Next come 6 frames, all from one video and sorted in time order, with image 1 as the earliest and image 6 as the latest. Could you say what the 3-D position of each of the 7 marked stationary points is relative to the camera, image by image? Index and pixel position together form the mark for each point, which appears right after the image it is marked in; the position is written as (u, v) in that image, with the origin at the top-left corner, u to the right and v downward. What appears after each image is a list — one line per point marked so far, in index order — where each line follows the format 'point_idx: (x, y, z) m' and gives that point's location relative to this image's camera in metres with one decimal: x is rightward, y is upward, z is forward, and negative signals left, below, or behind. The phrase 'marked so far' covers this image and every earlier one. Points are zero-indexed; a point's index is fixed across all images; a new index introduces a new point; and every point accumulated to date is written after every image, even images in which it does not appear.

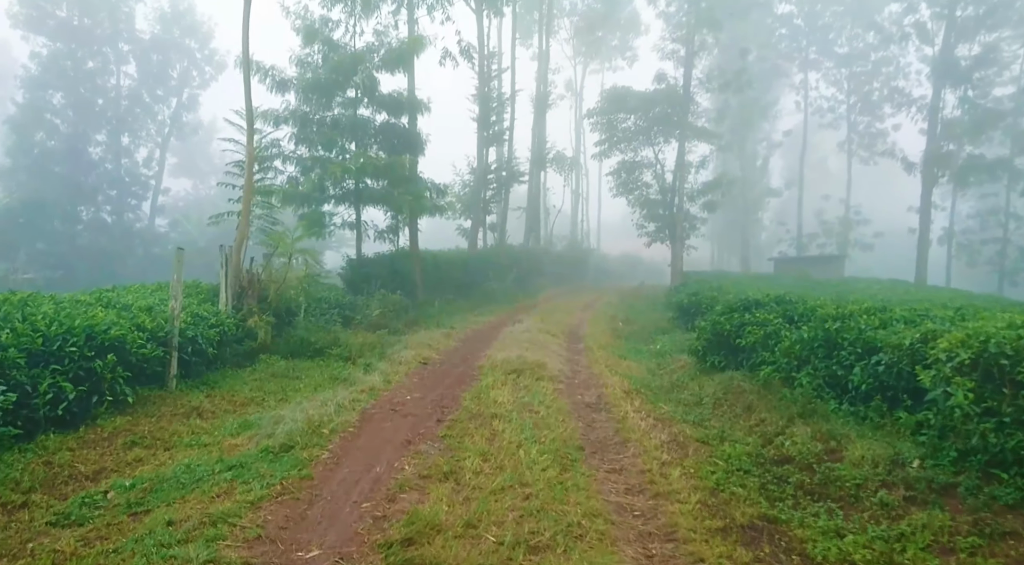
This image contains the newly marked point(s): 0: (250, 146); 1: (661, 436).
0: (-4.9, +2.5, +12.7) m
1: (+1.5, -1.6, +6.9) m
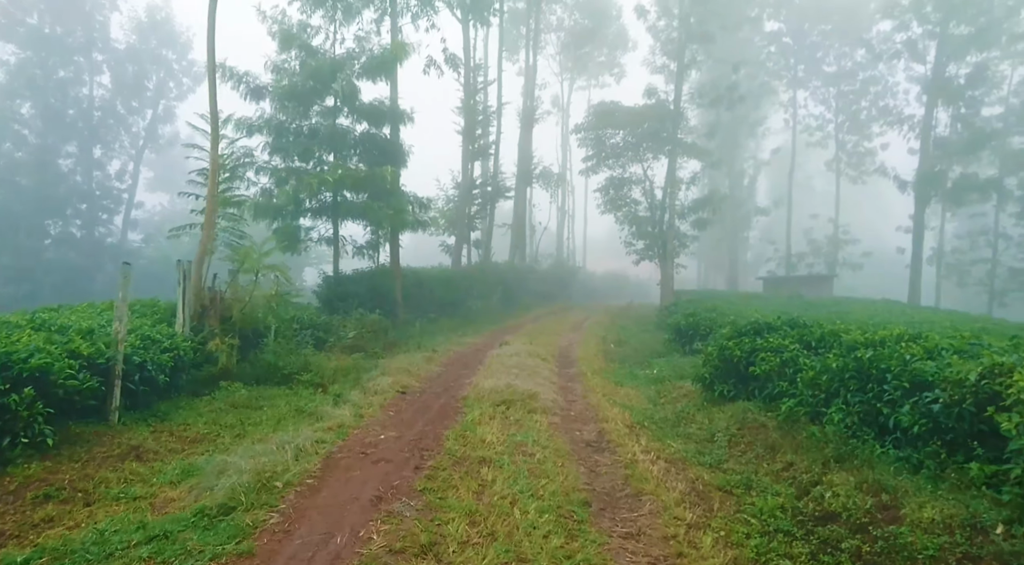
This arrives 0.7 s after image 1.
0: (-5.1, +2.2, +11.7) m
1: (+1.4, -1.8, +5.9) m
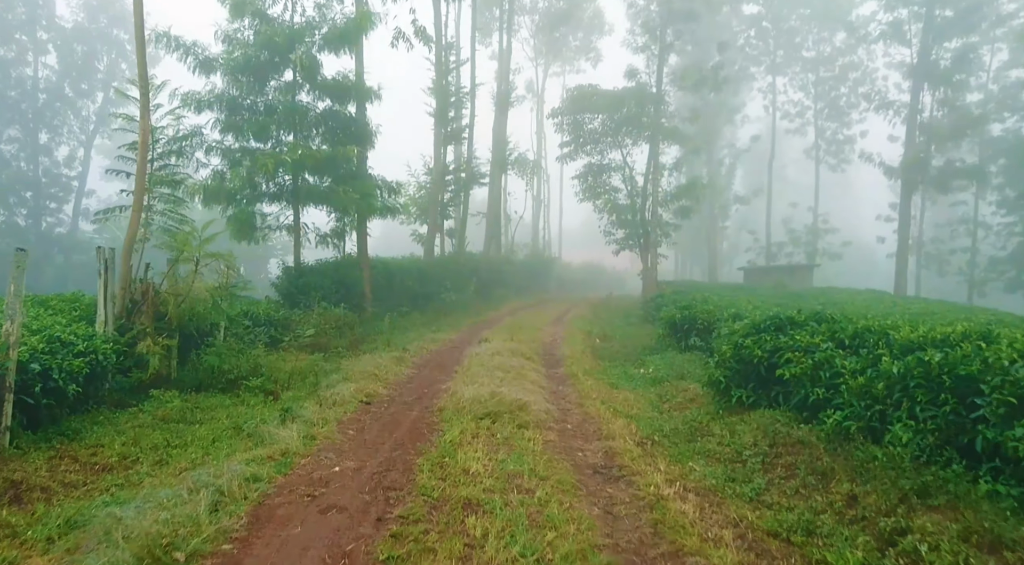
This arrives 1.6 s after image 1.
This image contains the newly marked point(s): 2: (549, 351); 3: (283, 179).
0: (-5.4, +2.4, +10.0) m
1: (+1.4, -1.7, +4.6) m
2: (+0.8, -1.4, +13.7) m
3: (-5.5, +2.5, +16.5) m
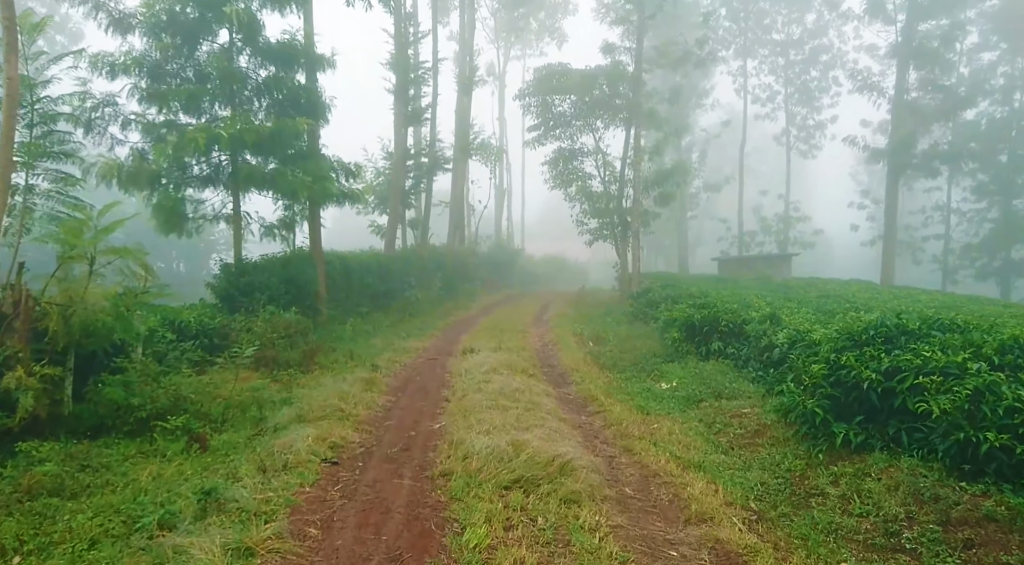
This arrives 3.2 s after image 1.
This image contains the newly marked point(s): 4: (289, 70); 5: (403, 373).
0: (-5.3, +2.3, +7.3) m
1: (+1.9, -1.7, +2.4) m
2: (+0.6, -1.3, +11.4) m
3: (-5.9, +2.5, +13.8) m
4: (-4.8, +4.6, +14.7) m
5: (-1.5, -1.3, +9.9) m
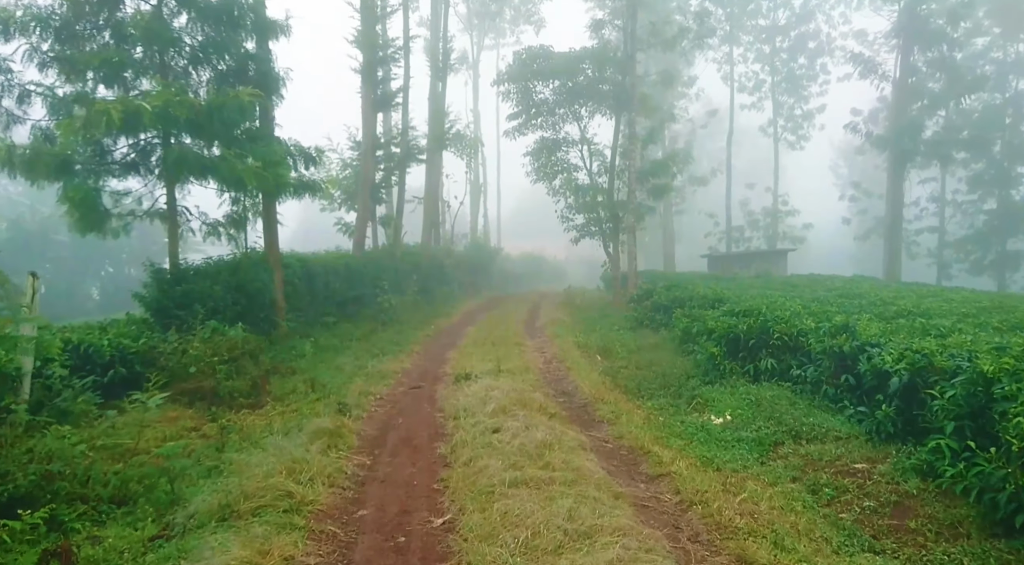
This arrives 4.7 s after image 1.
0: (-5.2, +2.1, +4.7) m
1: (+2.3, -1.8, +0.2) m
2: (+0.7, -1.4, +9.1) m
3: (-6.0, +2.3, +11.2) m
4: (-5.0, +4.5, +12.2) m
5: (-1.4, -1.4, +7.5) m
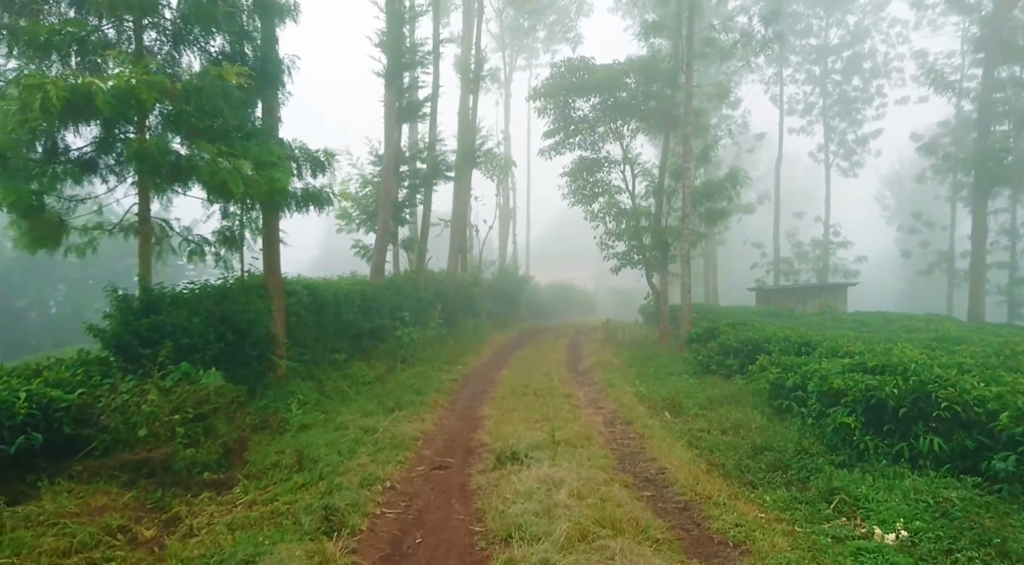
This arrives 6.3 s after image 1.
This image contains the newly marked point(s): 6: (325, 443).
0: (-4.6, +2.0, +2.5) m
1: (+2.6, -1.9, -2.5) m
2: (+1.3, -1.8, +6.5) m
3: (-5.3, +1.9, +8.9) m
4: (-4.2, +4.0, +10.0) m
5: (-0.9, -1.7, +5.0) m
6: (-2.1, -1.8, +7.7) m
